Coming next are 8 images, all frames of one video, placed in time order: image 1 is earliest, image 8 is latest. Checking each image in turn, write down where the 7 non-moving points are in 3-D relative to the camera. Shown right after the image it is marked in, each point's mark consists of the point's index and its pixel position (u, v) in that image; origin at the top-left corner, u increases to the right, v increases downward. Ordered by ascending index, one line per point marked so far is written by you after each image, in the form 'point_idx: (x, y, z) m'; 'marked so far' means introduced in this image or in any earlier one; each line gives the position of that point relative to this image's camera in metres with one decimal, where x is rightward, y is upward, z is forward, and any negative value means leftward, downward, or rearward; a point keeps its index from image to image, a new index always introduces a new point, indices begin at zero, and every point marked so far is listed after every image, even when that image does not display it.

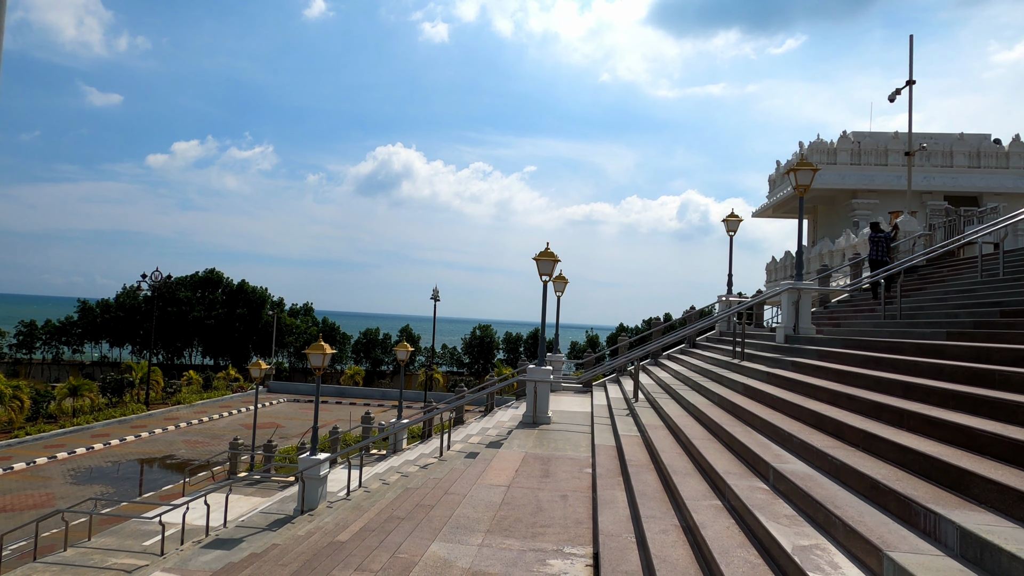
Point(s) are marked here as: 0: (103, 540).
0: (-7.7, -4.8, +10.6) m
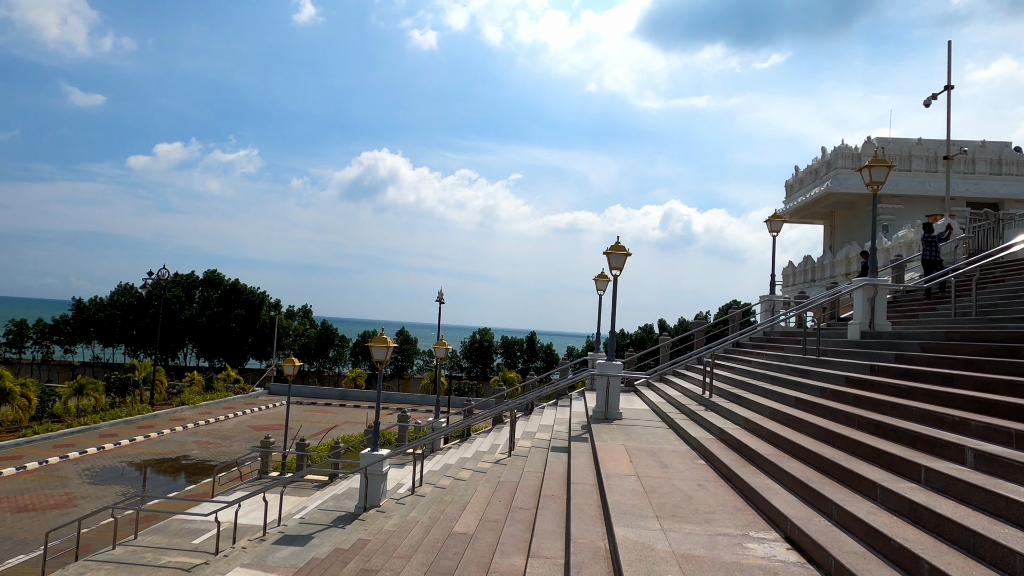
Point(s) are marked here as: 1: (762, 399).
0: (-6.6, -4.6, +10.2) m
1: (+3.5, -1.5, +7.8) m
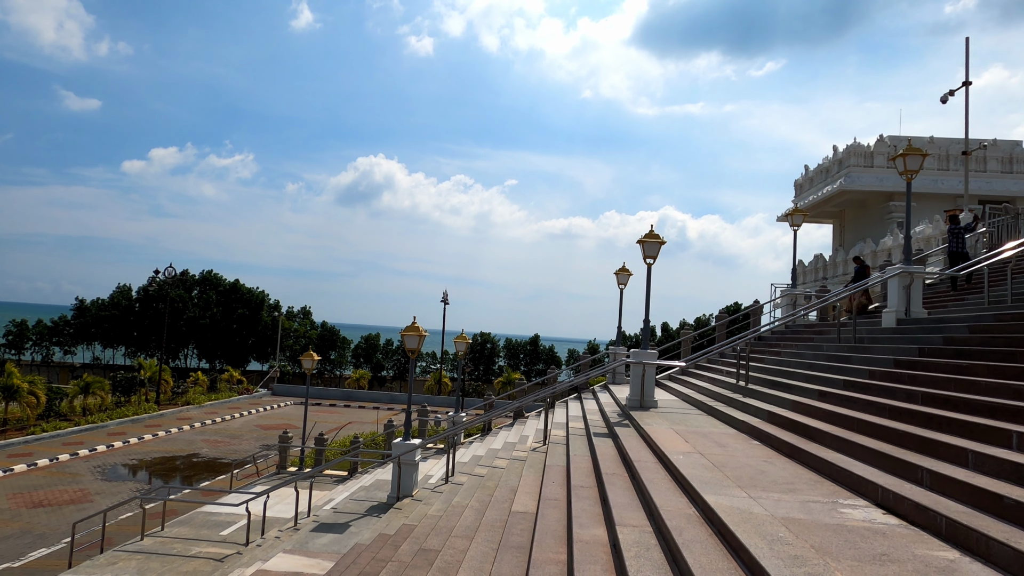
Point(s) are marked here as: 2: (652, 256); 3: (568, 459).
0: (-6.0, -4.4, +10.1) m
1: (+4.1, -1.3, +7.8) m
2: (+2.4, +0.5, +9.6) m
3: (+0.8, -2.2, +7.3) m
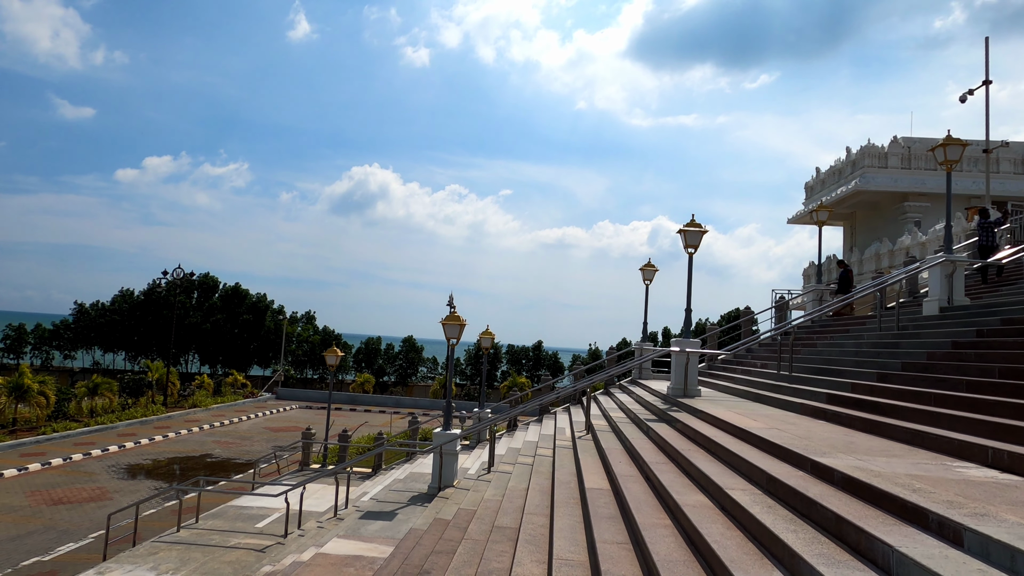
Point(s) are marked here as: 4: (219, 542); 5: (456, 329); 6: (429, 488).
0: (-5.3, -4.2, +9.9) m
1: (+4.9, -1.1, +7.8) m
2: (+3.1, +0.7, +9.6) m
3: (+1.5, -2.0, +7.2) m
4: (-4.7, -4.1, +9.0) m
5: (-1.0, -0.7, +9.6) m
6: (-1.4, -3.4, +9.4) m
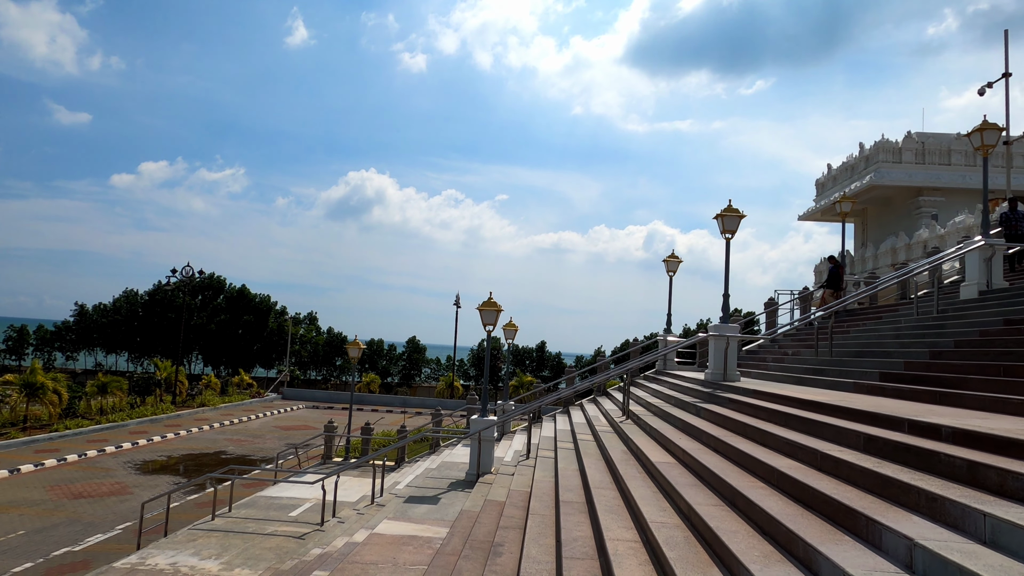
0: (-4.7, -3.9, +9.8) m
1: (+5.5, -0.8, +7.7) m
2: (+3.7, +1.0, +9.6) m
3: (+2.1, -1.7, +7.1) m
4: (-4.1, -3.8, +8.9) m
5: (-0.3, -0.5, +9.6) m
6: (-0.8, -3.1, +9.3) m
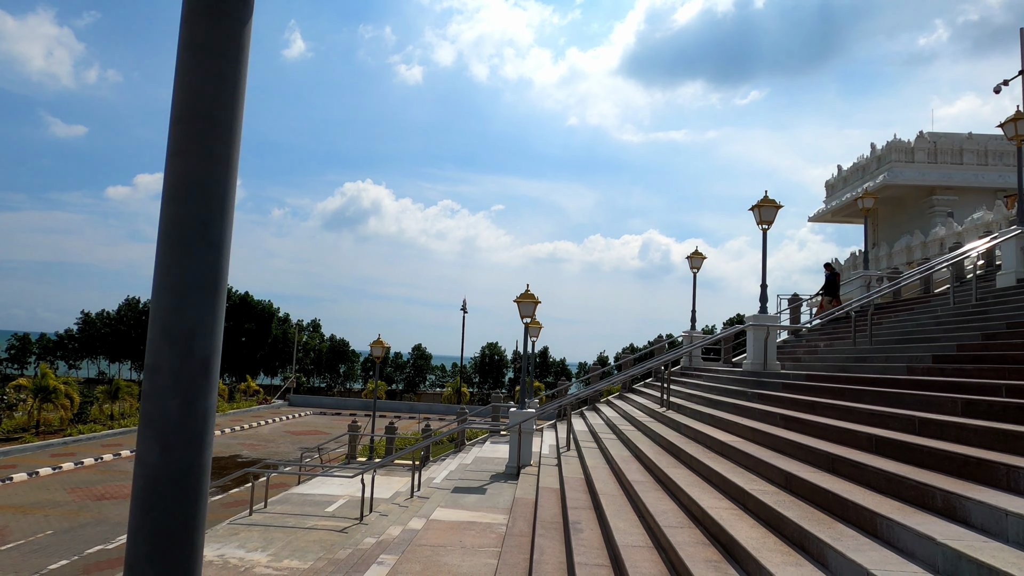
0: (-4.0, -3.8, +9.7) m
1: (+6.2, -0.6, +7.7) m
2: (+4.4, +1.2, +9.6) m
3: (+2.8, -1.5, +7.1) m
4: (-3.4, -3.7, +8.8) m
5: (+0.3, -0.3, +9.6) m
6: (-0.1, -3.0, +9.3) m
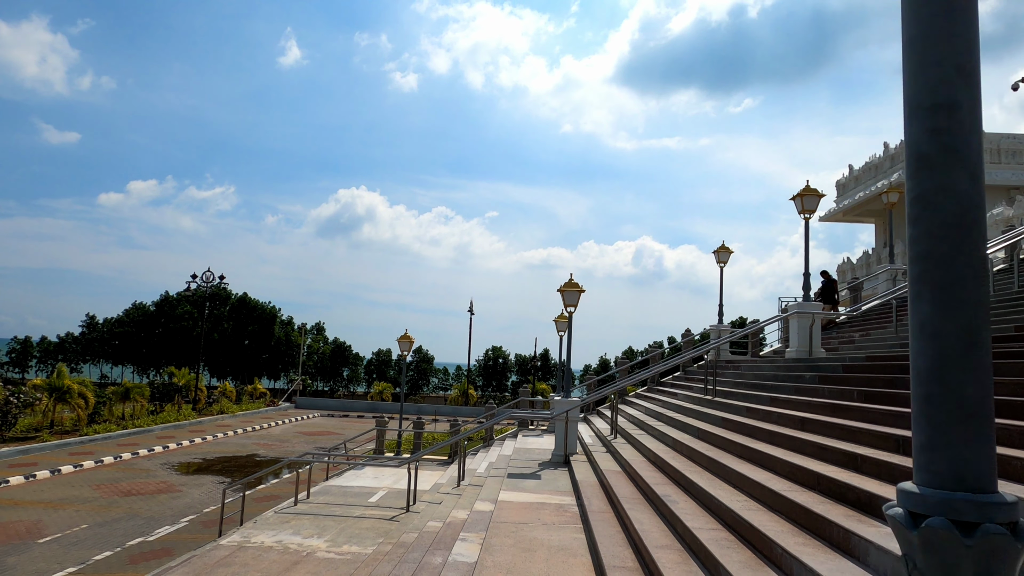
0: (-3.2, -3.6, +9.6) m
1: (+6.9, -0.4, +7.8) m
2: (+5.1, +1.4, +9.7) m
3: (+3.6, -1.3, +7.1) m
4: (-2.6, -3.5, +8.7) m
5: (+1.1, -0.1, +9.6) m
6: (+0.7, -2.8, +9.2) m
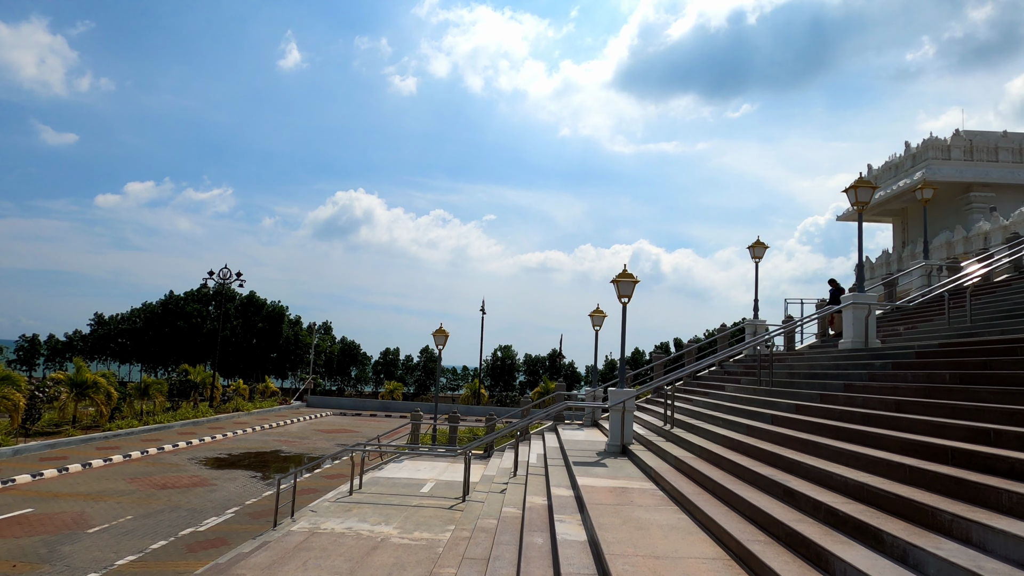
0: (-2.3, -3.5, +9.6) m
1: (+7.8, -0.3, +7.8) m
2: (+6.0, +1.5, +9.7) m
3: (+4.5, -1.1, +7.1) m
4: (-1.7, -3.3, +8.7) m
5: (+2.0, 0.0, +9.5) m
6: (+1.6, -2.6, +9.2) m
